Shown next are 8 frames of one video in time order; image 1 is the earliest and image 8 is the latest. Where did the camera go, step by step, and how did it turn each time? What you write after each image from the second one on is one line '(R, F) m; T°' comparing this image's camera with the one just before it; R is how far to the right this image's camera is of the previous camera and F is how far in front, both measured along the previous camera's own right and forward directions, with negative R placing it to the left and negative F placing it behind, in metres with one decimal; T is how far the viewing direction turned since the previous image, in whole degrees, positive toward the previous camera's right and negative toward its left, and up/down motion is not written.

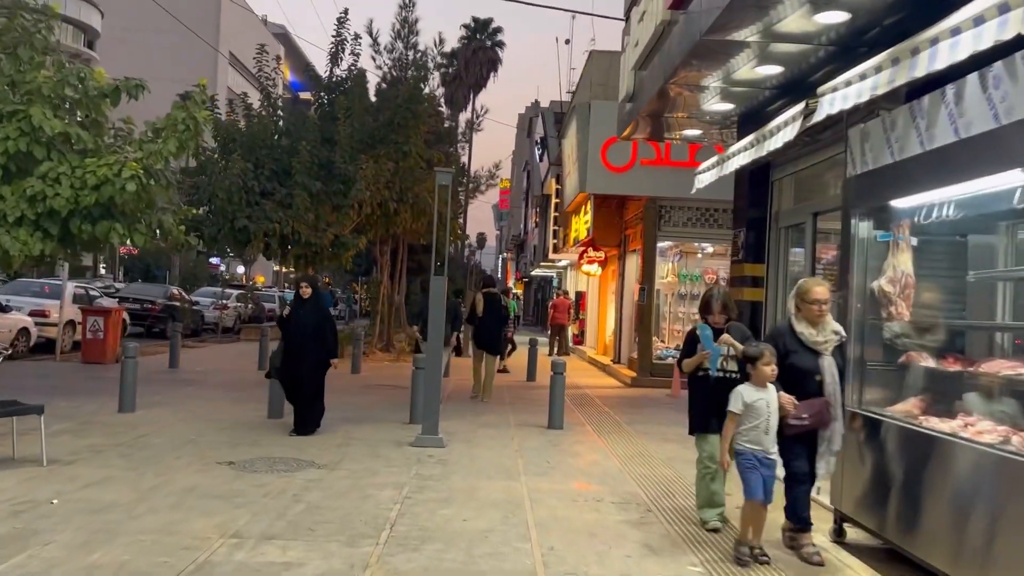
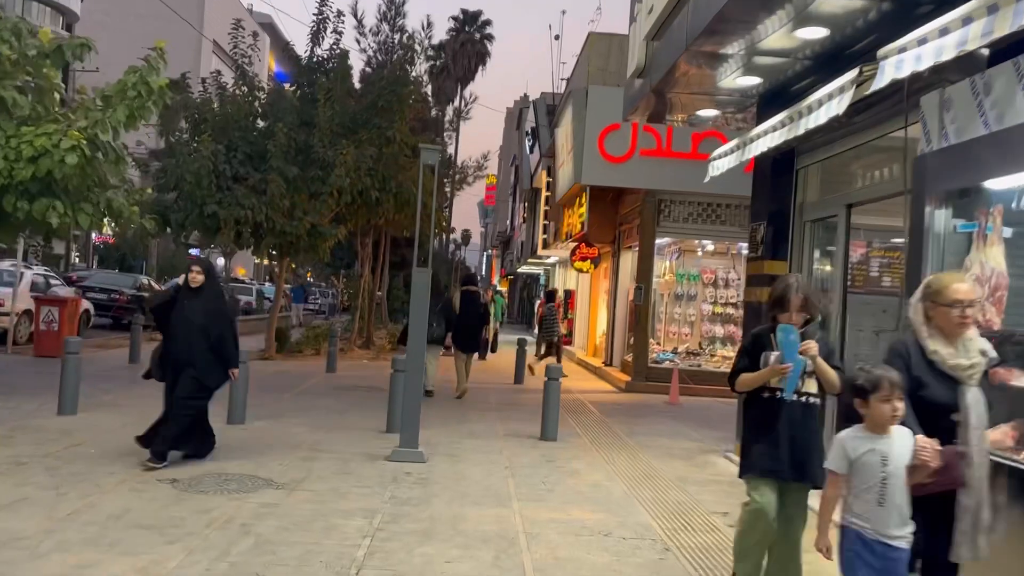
(-0.1, +1.1) m; +1°
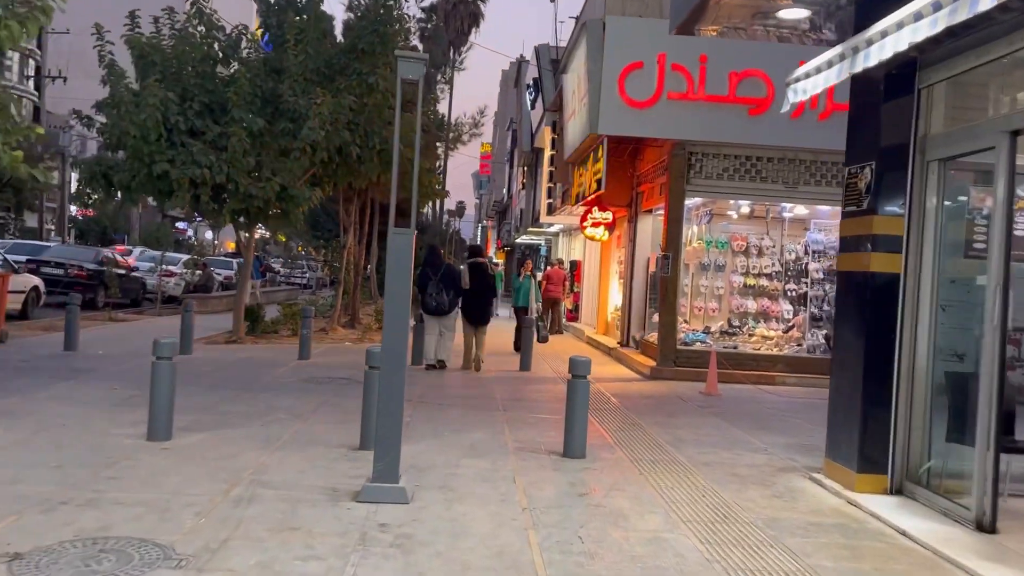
(-0.2, +2.4) m; 0°
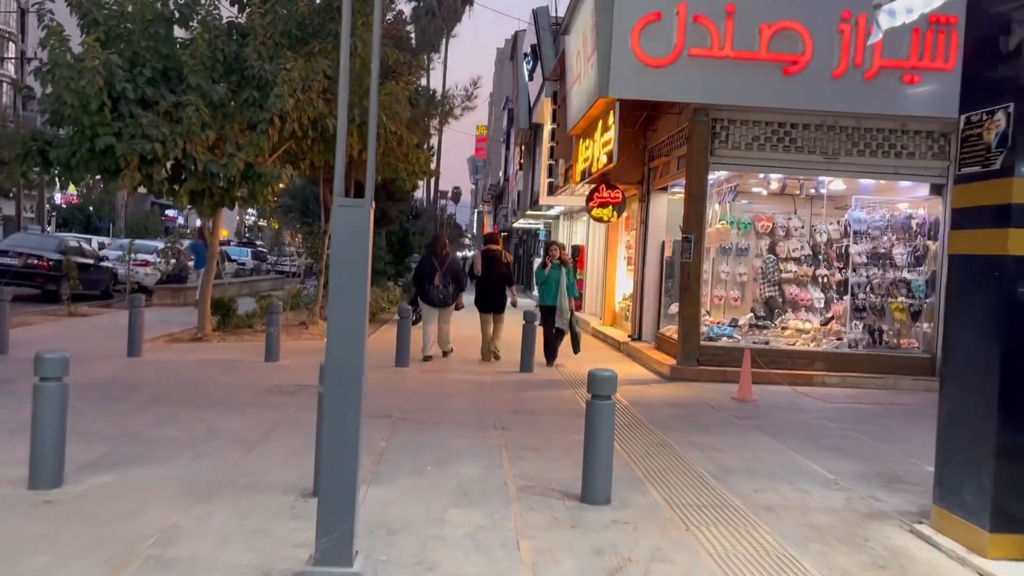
(0.0, +1.8) m; 0°
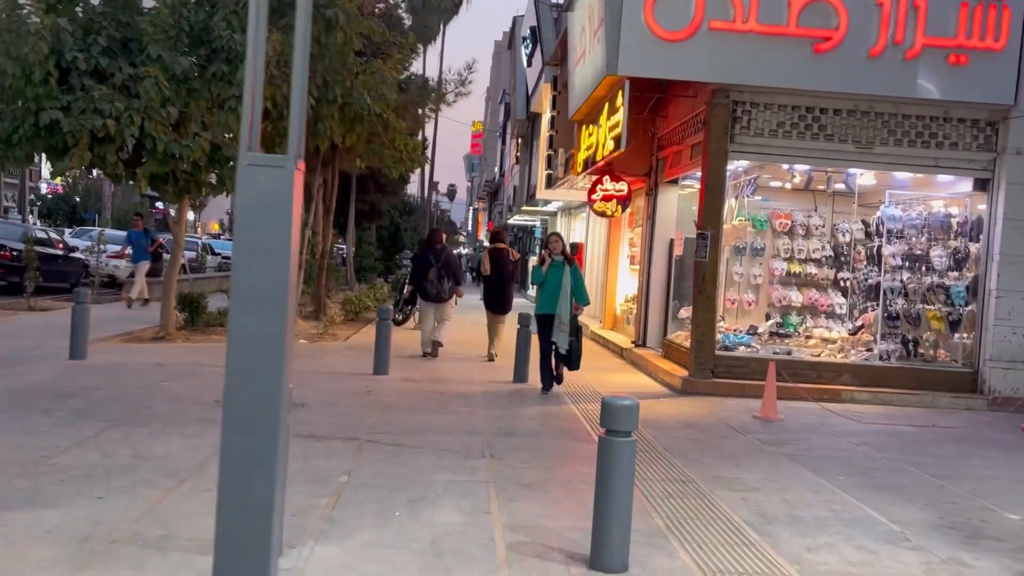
(0.0, +1.3) m; 0°
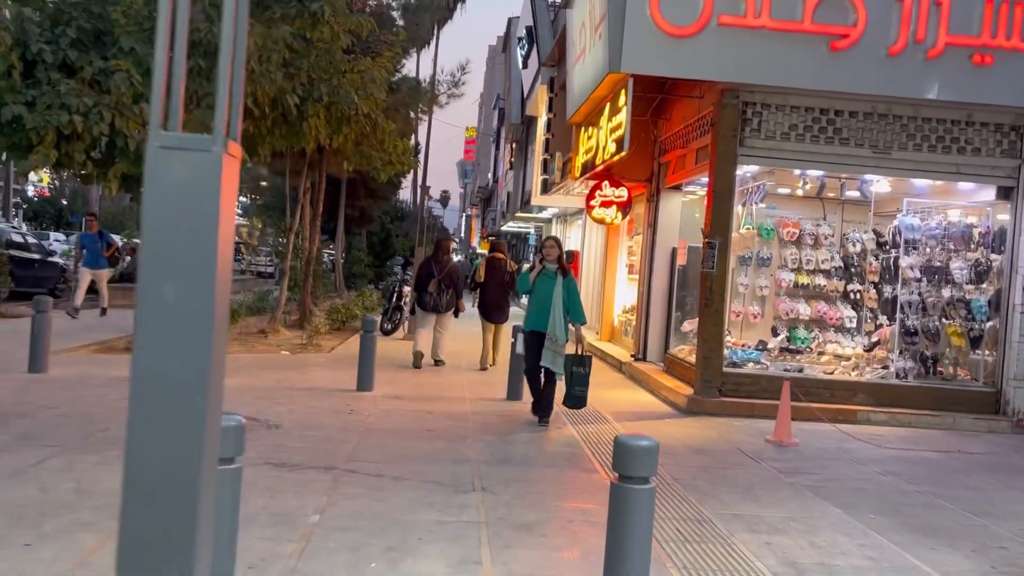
(0.0, +0.7) m; +1°
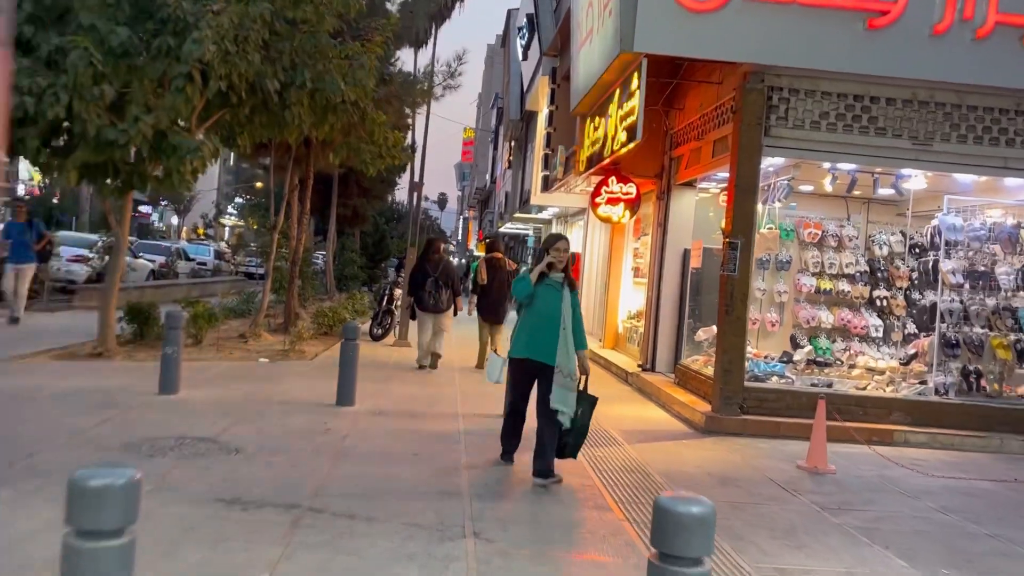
(0.0, +1.0) m; 0°
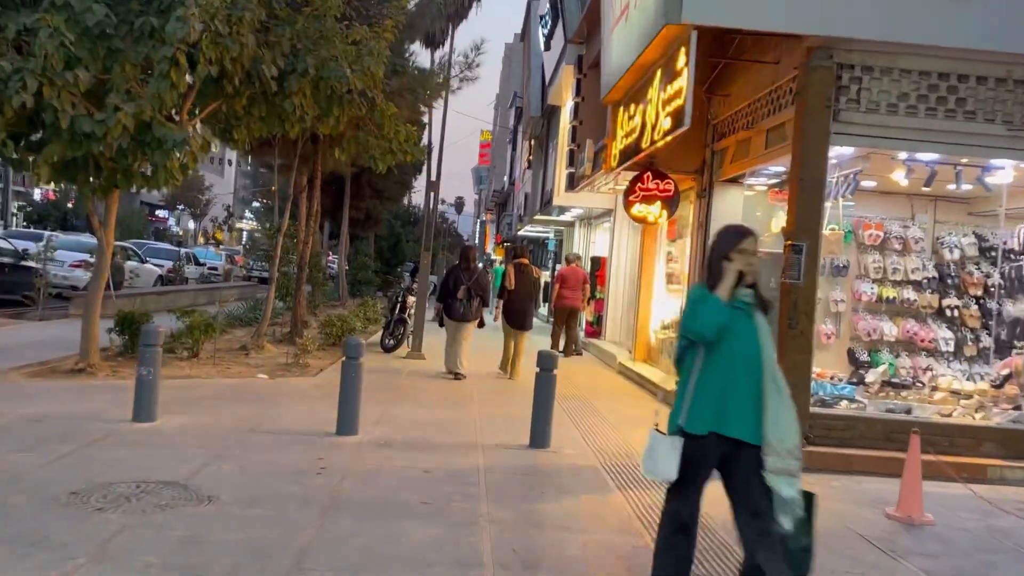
(-0.1, +1.2) m; -1°
